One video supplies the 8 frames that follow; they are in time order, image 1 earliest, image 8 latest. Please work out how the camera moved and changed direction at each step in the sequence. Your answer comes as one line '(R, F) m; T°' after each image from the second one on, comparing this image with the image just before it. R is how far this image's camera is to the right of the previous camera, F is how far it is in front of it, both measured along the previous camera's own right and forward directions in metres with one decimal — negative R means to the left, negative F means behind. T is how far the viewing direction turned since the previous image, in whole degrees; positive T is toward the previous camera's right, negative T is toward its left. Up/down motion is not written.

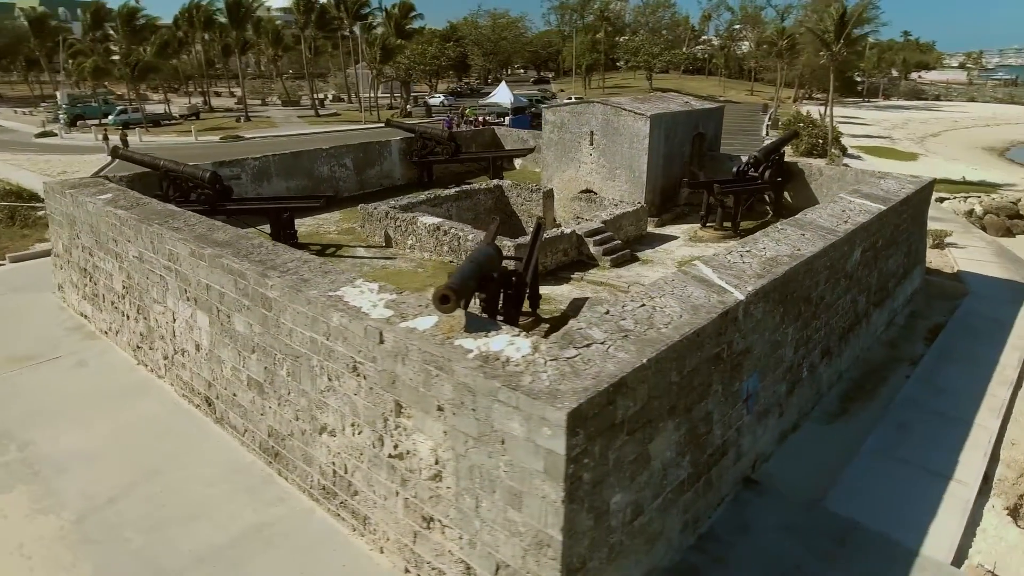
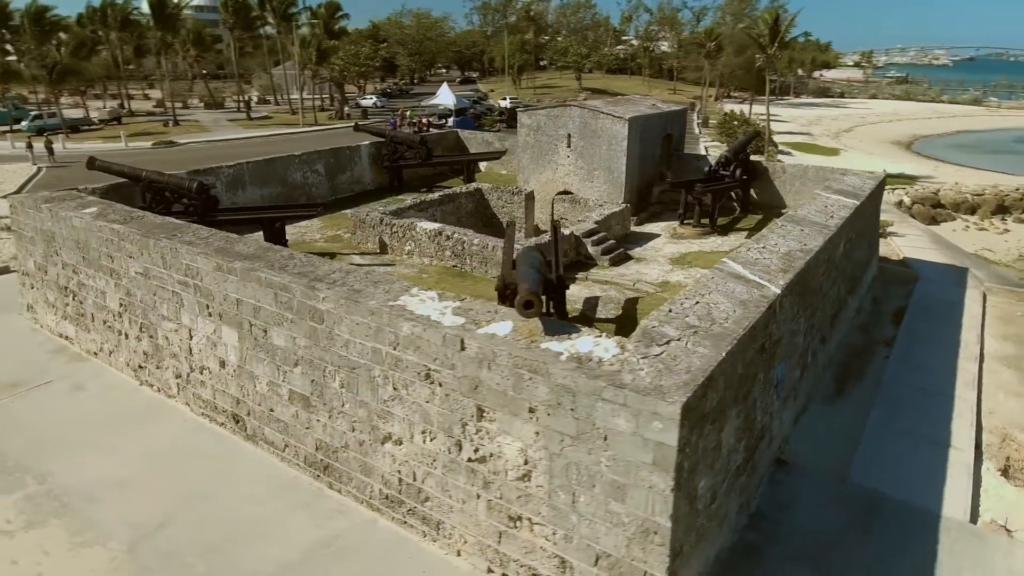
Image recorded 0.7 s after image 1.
(-1.0, -0.1) m; +7°
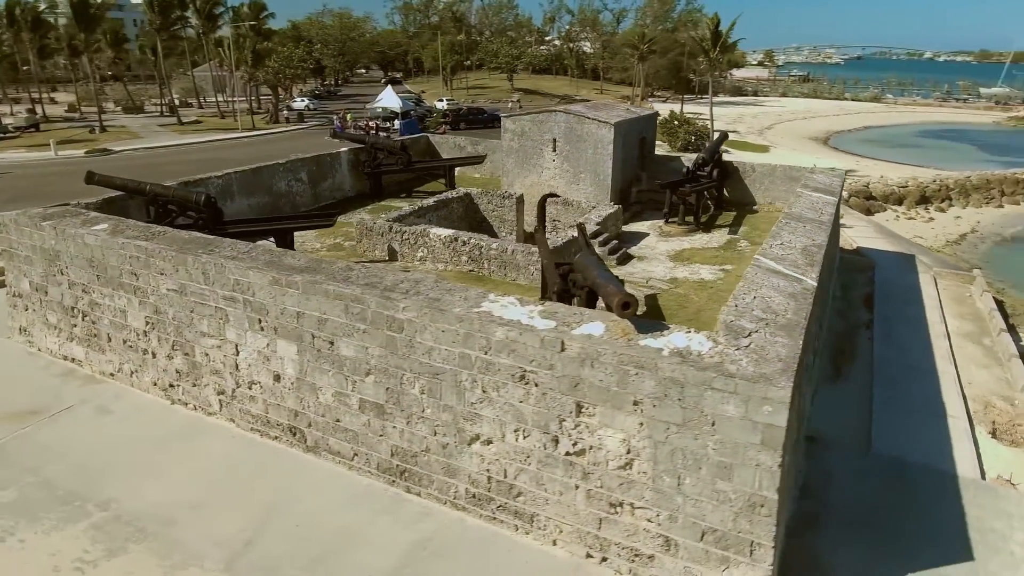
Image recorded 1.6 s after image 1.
(-1.2, -0.2) m; +7°
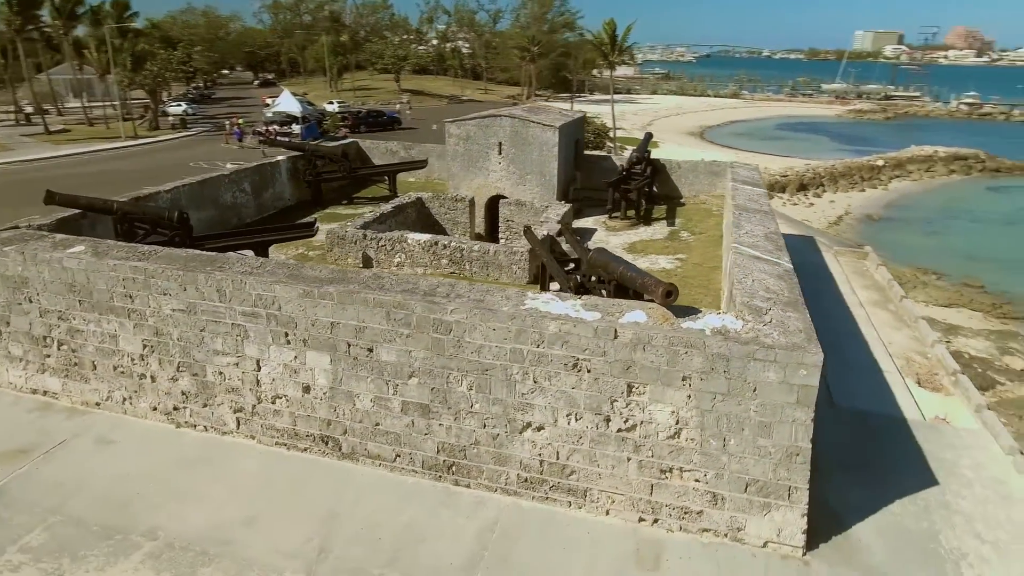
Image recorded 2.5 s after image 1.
(-1.3, -0.3) m; +10°
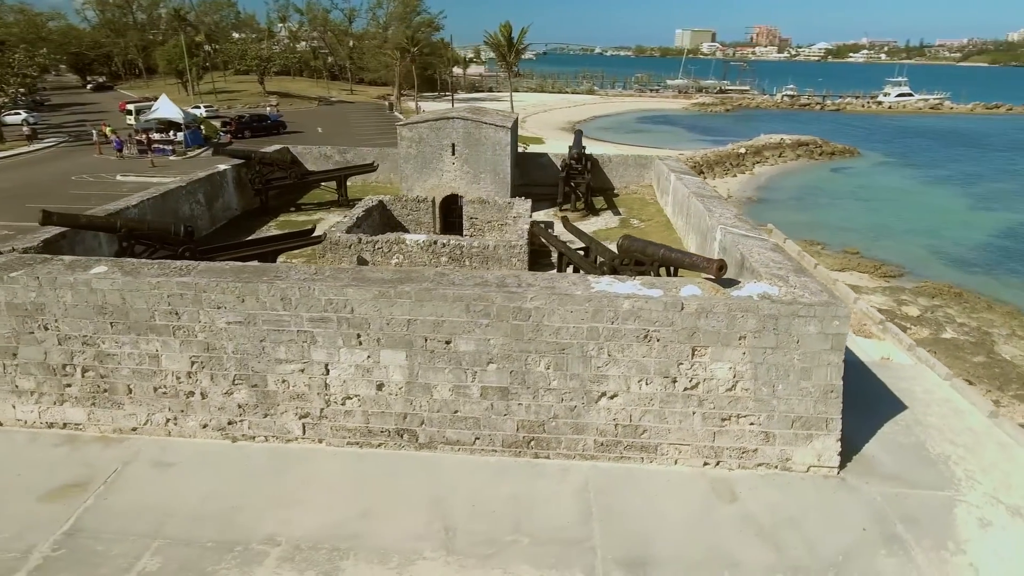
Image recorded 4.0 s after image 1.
(-2.0, -0.4) m; +12°
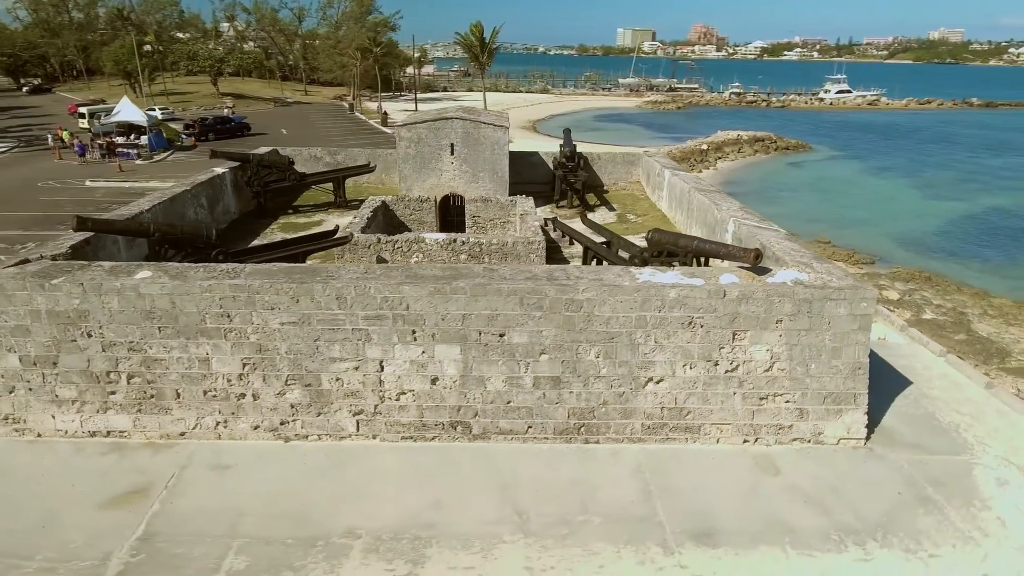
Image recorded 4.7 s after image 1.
(-1.0, -0.2) m; +4°
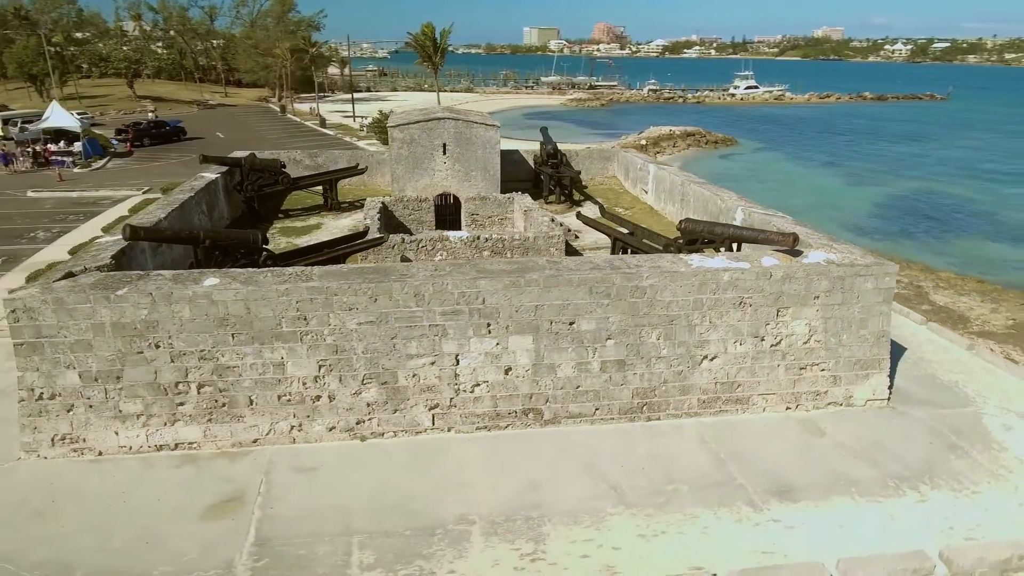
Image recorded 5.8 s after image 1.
(-1.5, -0.2) m; +7°
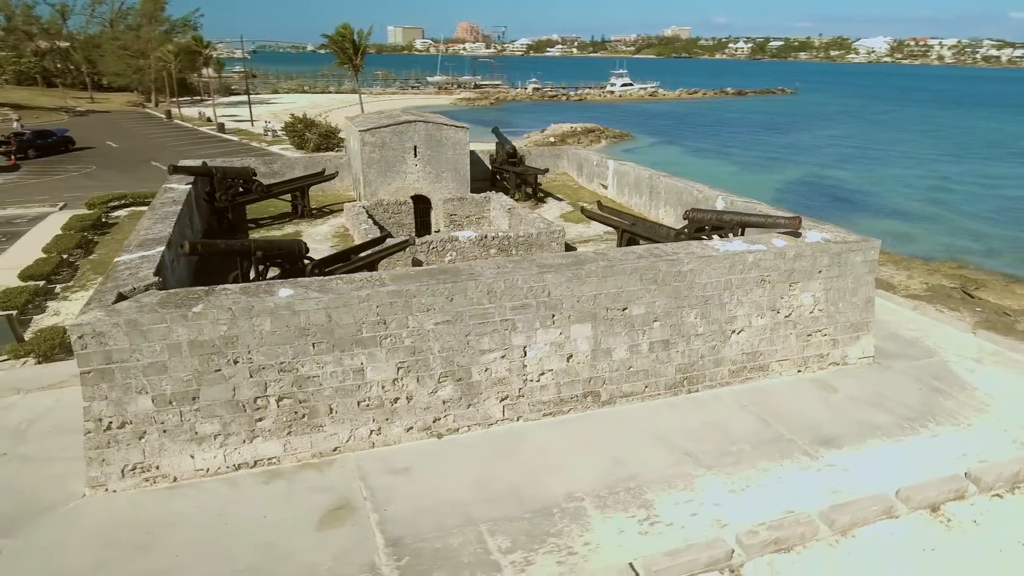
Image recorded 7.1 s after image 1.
(-1.9, -0.2) m; +11°
